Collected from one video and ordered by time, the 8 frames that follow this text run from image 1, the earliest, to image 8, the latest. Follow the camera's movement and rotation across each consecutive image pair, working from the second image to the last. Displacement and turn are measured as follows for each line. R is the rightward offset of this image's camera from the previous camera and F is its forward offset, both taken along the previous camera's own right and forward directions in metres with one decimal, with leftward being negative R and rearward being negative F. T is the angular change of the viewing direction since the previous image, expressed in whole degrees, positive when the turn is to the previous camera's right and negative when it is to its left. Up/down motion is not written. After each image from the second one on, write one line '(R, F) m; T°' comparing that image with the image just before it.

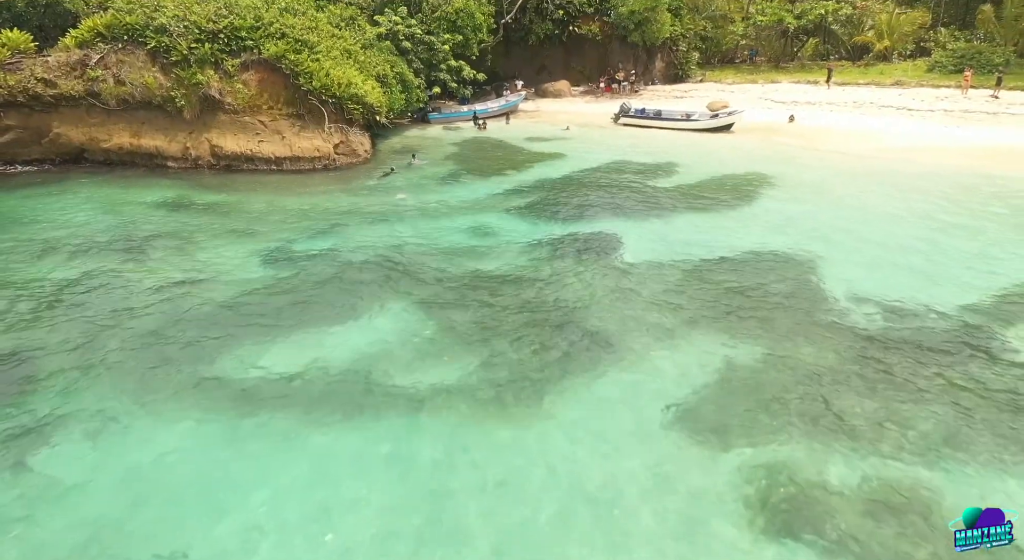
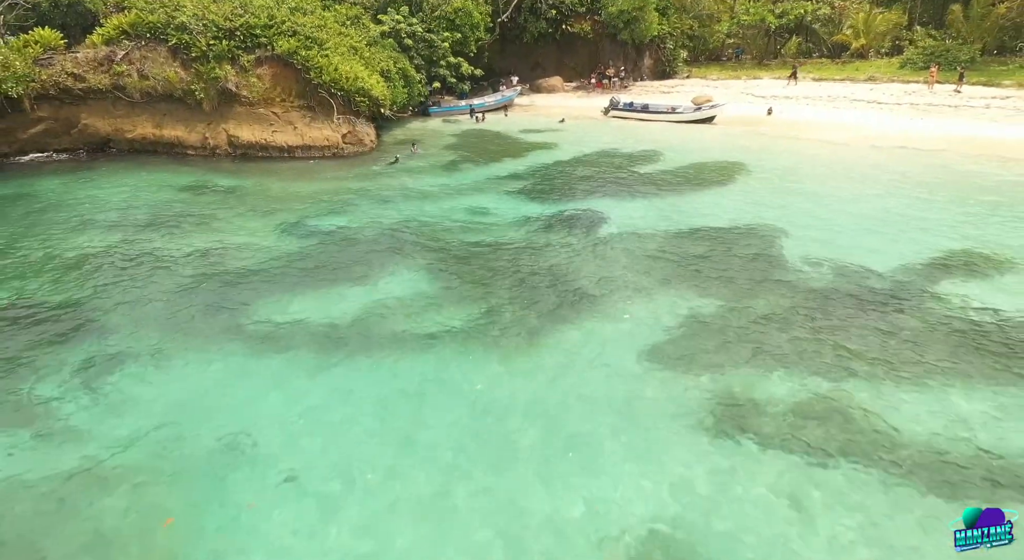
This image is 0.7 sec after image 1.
(0.0, -1.7) m; 0°
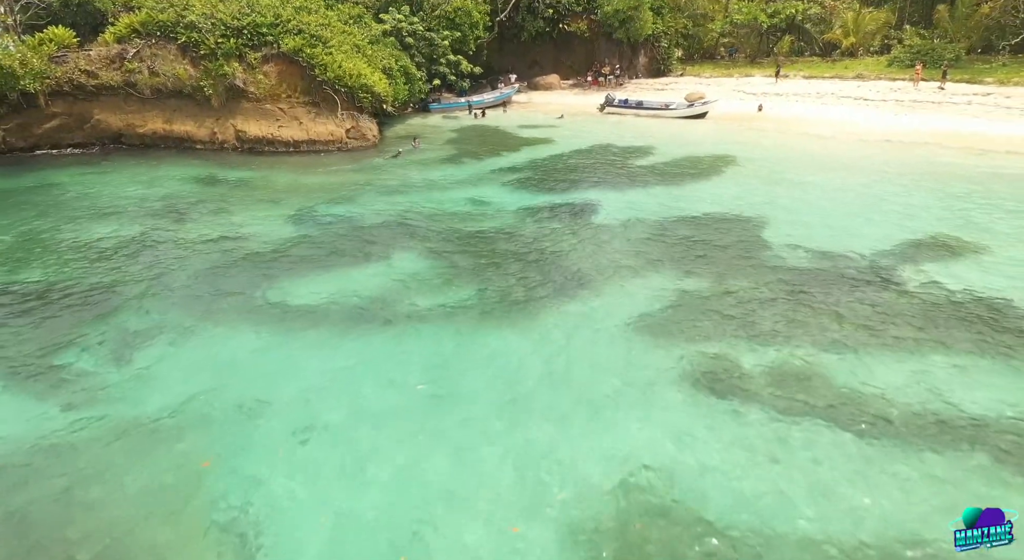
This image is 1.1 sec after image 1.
(0.0, -0.8) m; 0°
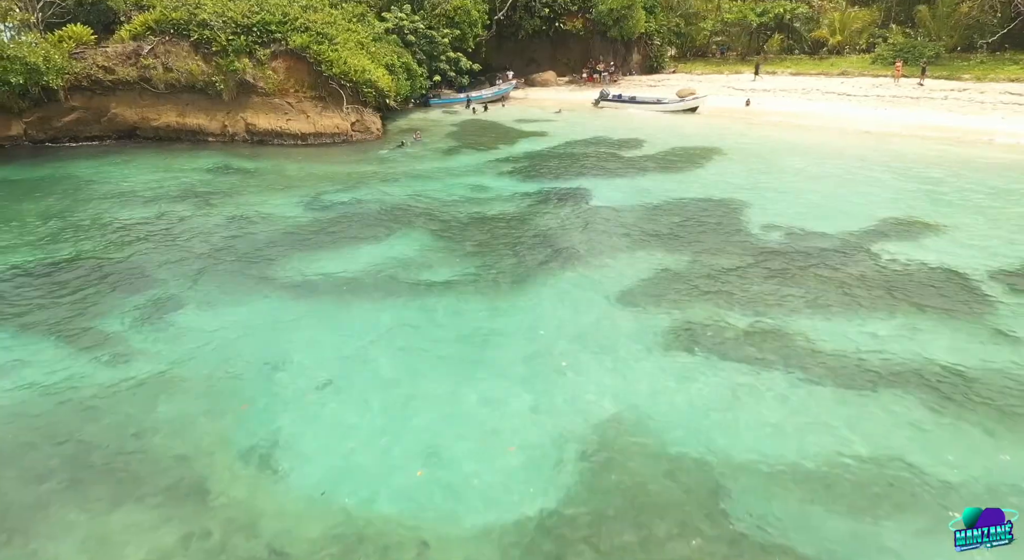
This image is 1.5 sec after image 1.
(0.0, -1.2) m; 0°
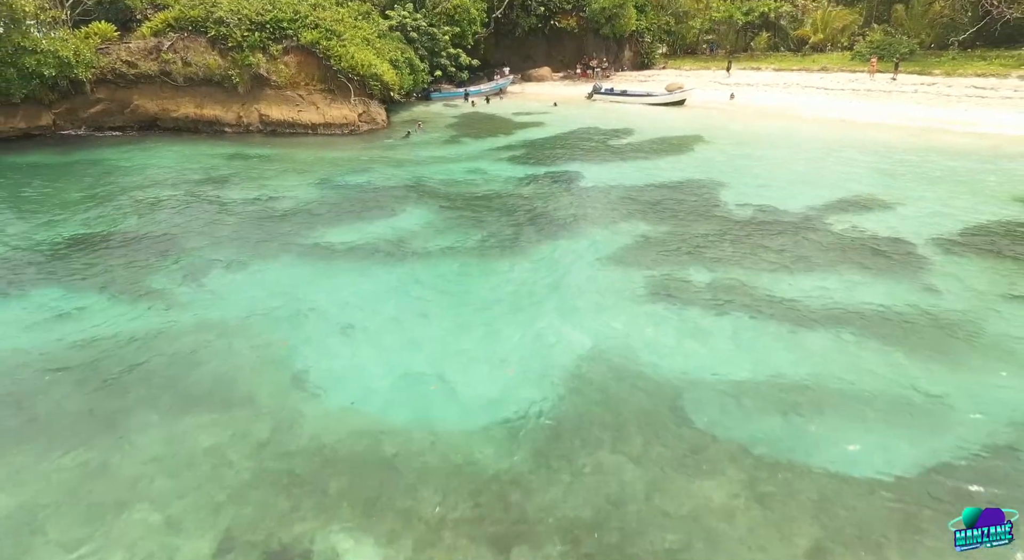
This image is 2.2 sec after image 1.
(0.0, -1.7) m; 0°
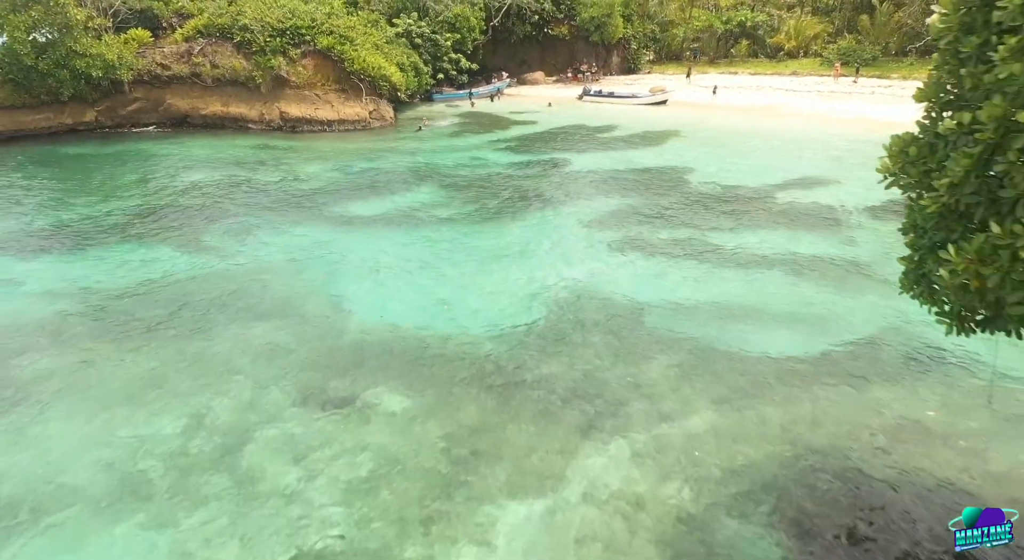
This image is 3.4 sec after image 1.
(0.0, -2.8) m; 0°
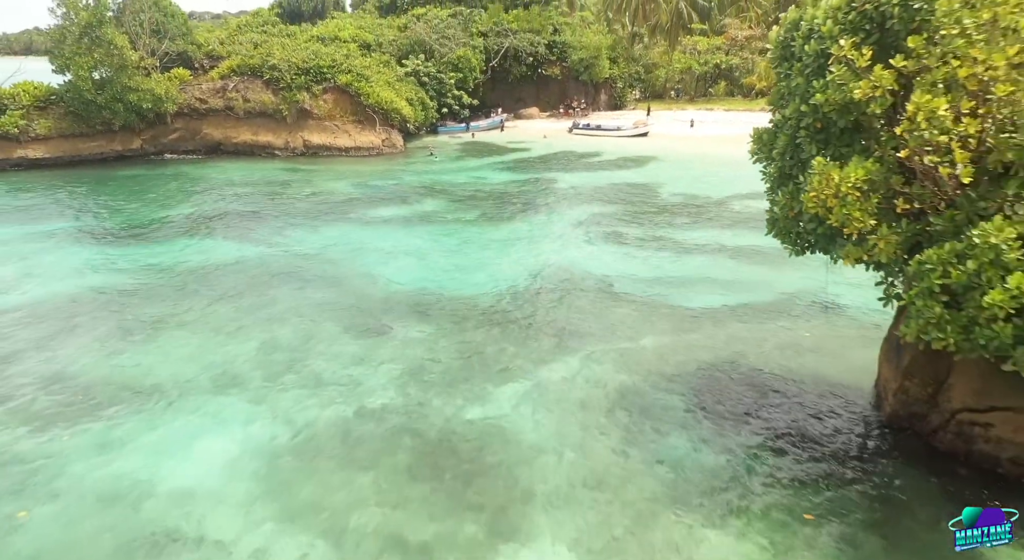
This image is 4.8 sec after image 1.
(+0.2, -3.1) m; 0°
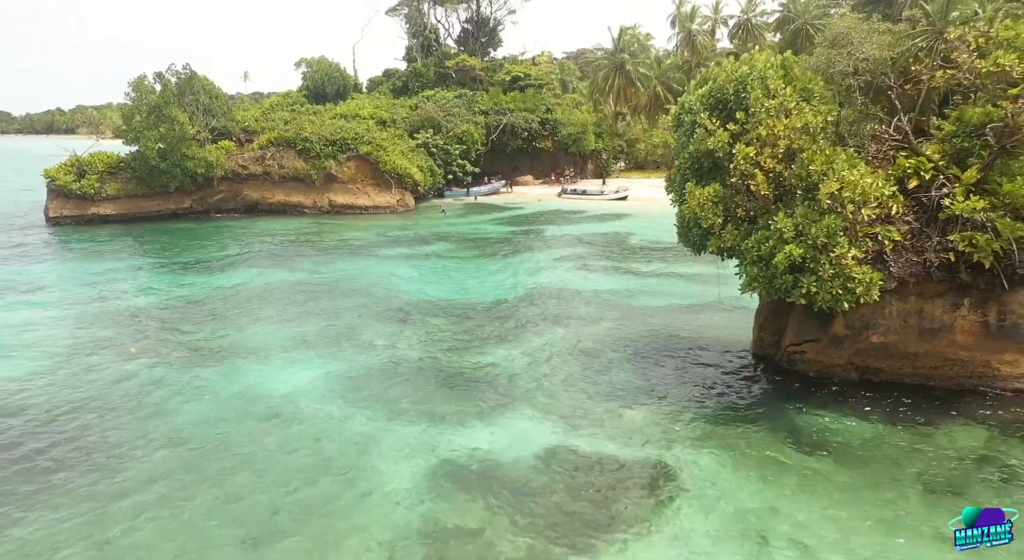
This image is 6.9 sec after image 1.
(+0.3, -4.2) m; 0°
